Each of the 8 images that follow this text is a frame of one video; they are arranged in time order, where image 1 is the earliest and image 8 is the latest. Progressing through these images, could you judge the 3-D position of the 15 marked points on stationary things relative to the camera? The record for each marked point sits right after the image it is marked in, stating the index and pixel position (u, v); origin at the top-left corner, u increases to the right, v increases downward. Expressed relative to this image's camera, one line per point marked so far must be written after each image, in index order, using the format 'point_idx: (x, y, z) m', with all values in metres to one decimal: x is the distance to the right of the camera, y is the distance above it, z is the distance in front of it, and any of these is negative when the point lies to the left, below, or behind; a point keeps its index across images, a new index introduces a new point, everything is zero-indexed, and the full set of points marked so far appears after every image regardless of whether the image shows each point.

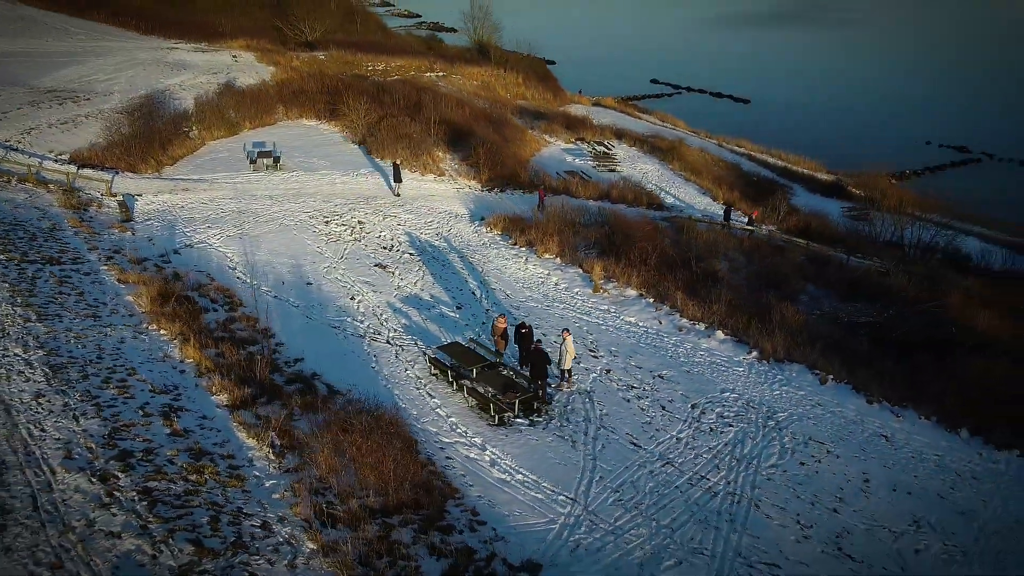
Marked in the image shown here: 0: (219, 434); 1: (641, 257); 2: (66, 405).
0: (-3.1, -1.6, +8.8) m
1: (+2.4, +0.6, +15.5) m
2: (-4.8, -1.3, +8.7) m
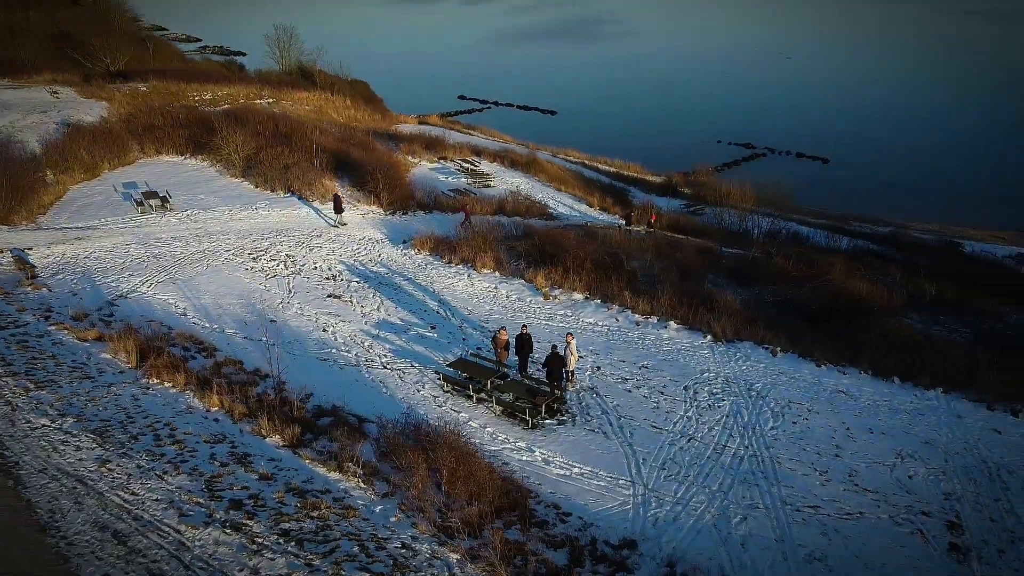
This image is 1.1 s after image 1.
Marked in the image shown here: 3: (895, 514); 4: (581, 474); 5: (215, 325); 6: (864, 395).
0: (-2.3, -2.0, +8.9) m
1: (+1.2, +0.5, +16.7) m
2: (-3.8, -1.8, +8.4) m
3: (+4.6, -2.7, +9.5) m
4: (+0.9, -2.3, +10.0) m
5: (-5.0, -0.6, +13.7) m
6: (+5.3, -1.6, +12.2) m
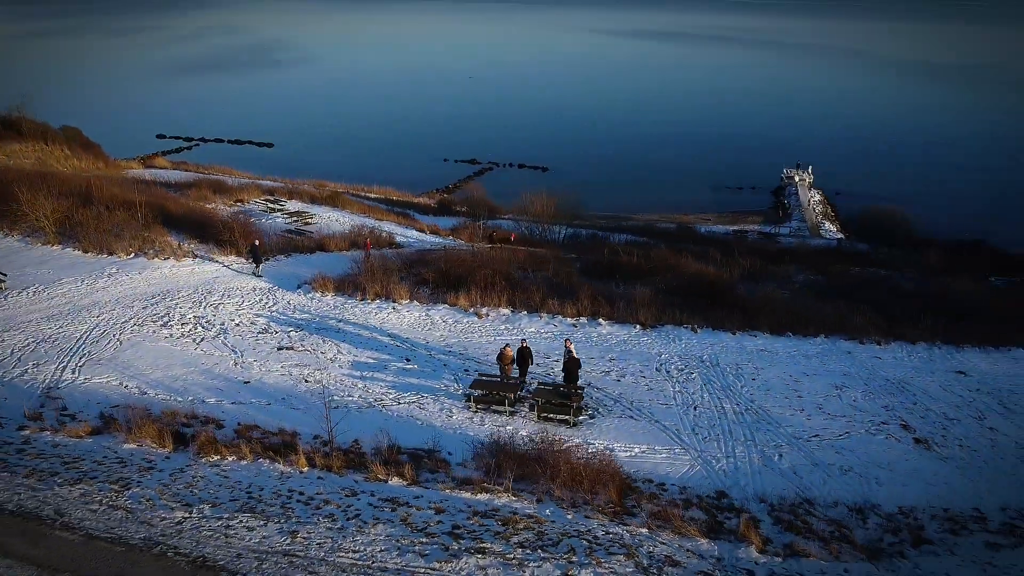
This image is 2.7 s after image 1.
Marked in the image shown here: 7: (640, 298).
0: (-0.6, -2.4, +9.4) m
1: (-0.7, +0.1, +18.0) m
2: (-1.9, -2.5, +8.3) m
3: (+5.5, -2.2, +12.5) m
4: (+1.9, -2.3, +11.5) m
5: (-5.1, -1.7, +12.8) m
6: (+5.1, -1.2, +15.3) m
7: (+2.8, -0.2, +17.4) m
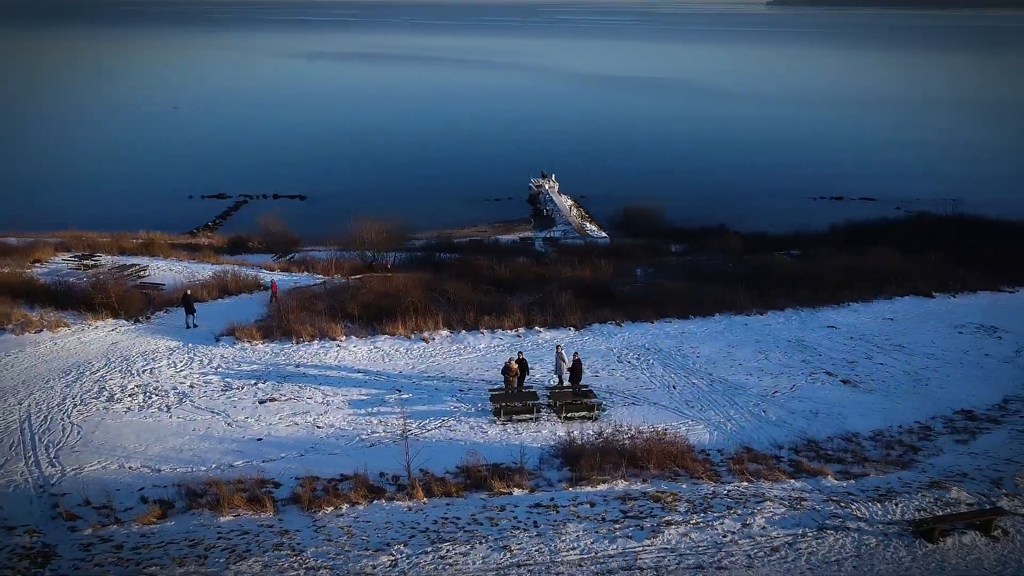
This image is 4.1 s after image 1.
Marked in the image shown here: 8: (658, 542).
0: (+1.0, -2.6, +10.4) m
1: (-2.3, -0.5, +18.4) m
2: (+0.2, -2.8, +9.0) m
3: (+5.6, -1.7, +15.4) m
4: (+2.6, -2.3, +13.3) m
5: (-4.4, -2.6, +12.1) m
6: (+4.1, -0.9, +17.9) m
7: (+1.1, -0.4, +19.1) m
8: (+1.6, -2.8, +8.8) m
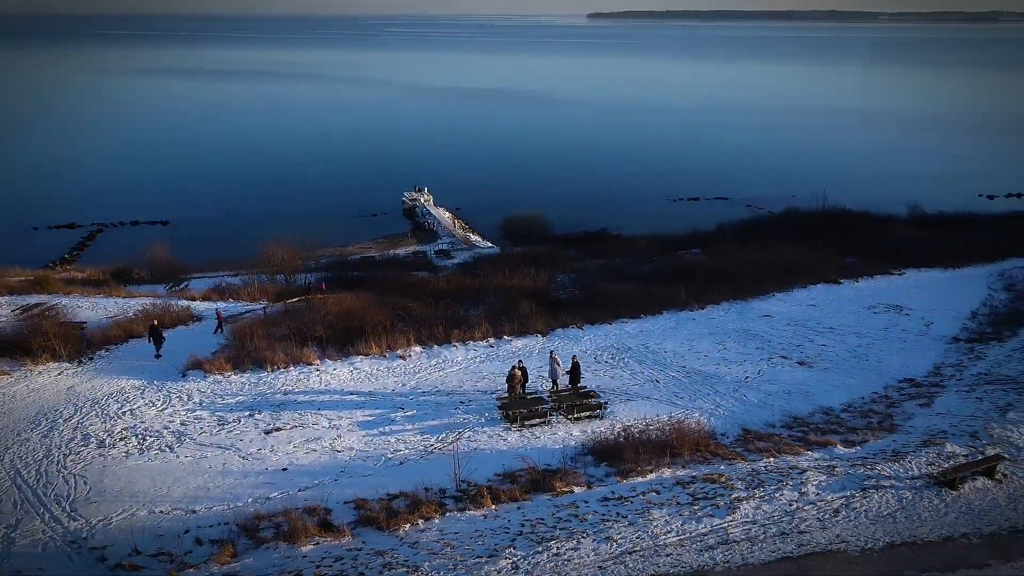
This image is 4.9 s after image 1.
0: (+1.8, -2.7, +11.2) m
1: (-3.1, -1.0, +18.4) m
2: (+1.3, -2.9, +9.6) m
3: (+5.3, -1.6, +17.0) m
4: (+2.8, -2.3, +14.3) m
5: (-3.8, -3.1, +11.8) m
6: (+3.3, -0.9, +19.1) m
7: (+0.1, -0.6, +19.7) m
8: (+2.7, -2.8, +9.7) m
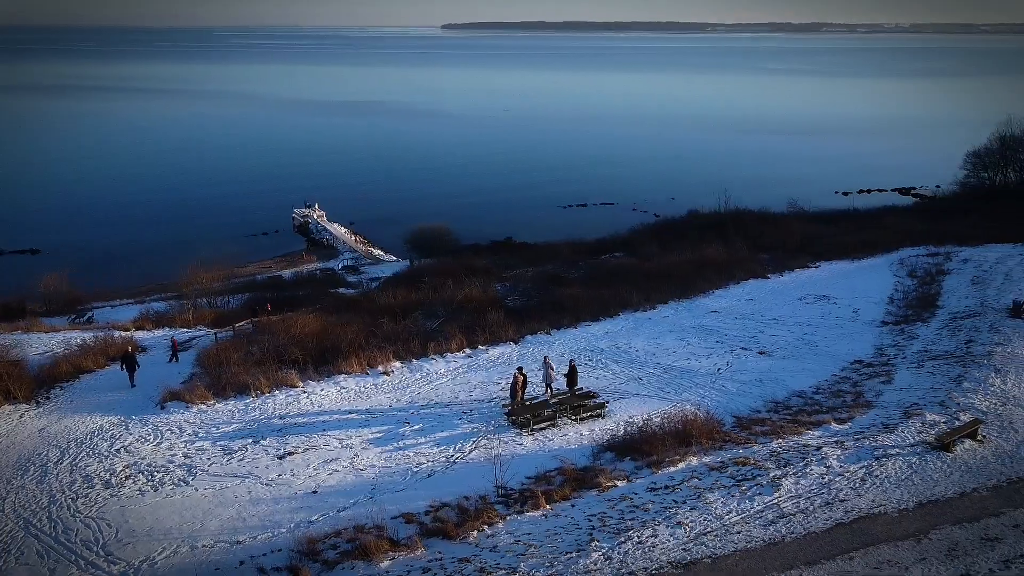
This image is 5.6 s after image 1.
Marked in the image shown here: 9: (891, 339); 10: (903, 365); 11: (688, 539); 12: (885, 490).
0: (+2.5, -2.7, +12.0) m
1: (-3.7, -1.4, +18.4) m
2: (+2.2, -2.9, +10.3) m
3: (+4.9, -1.5, +18.3) m
4: (+2.9, -2.3, +15.2) m
5: (-3.2, -3.4, +11.7) m
6: (+2.6, -1.0, +20.1) m
7: (-0.7, -0.8, +20.1) m
8: (+3.6, -2.7, +10.7) m
9: (+8.8, -1.2, +18.7) m
10: (+8.0, -1.6, +16.6) m
11: (+2.1, -3.0, +9.7) m
12: (+5.0, -2.7, +10.8) m
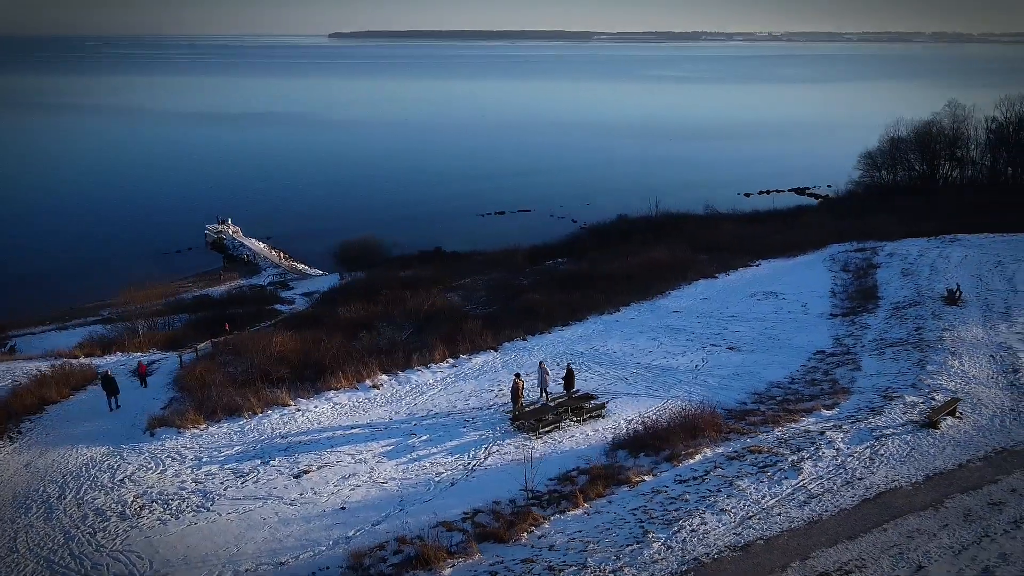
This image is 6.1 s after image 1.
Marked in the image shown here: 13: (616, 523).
0: (+2.9, -2.7, +12.6) m
1: (-4.0, -1.7, +18.2) m
2: (+2.9, -2.9, +11.0) m
3: (+4.5, -1.5, +19.2) m
4: (+2.9, -2.4, +15.9) m
5: (-2.6, -3.6, +11.6) m
6: (+1.9, -1.1, +20.7) m
7: (-1.3, -1.1, +20.4) m
8: (+4.2, -2.7, +11.5) m
9: (+8.3, -1.0, +20.1) m
10: (+7.8, -1.4, +17.9) m
11: (+2.8, -3.0, +10.3) m
12: (+5.5, -2.6, +11.7) m
13: (+1.4, -3.1, +10.8) m
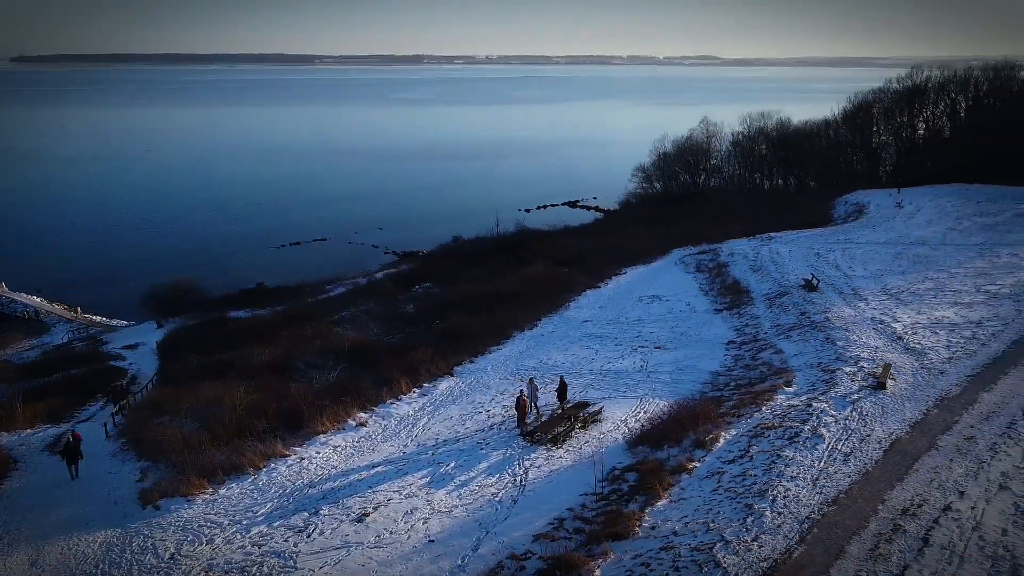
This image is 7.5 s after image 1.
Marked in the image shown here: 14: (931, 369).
0: (+3.9, -2.8, +14.5) m
1: (-4.5, -2.6, +17.7) m
2: (+4.3, -2.9, +12.9) m
3: (+3.3, -1.7, +21.3) m
4: (+2.8, -2.6, +17.6) m
5: (-1.0, -4.2, +11.8) m
6: (+0.3, -1.6, +21.9) m
7: (-2.6, -1.9, +20.6) m
8: (+5.4, -2.6, +13.8) m
9: (+6.5, -1.0, +23.3) m
10: (+6.8, -1.3, +21.0) m
11: (+4.5, -3.0, +12.3) m
12: (+6.6, -2.4, +14.5) m
13: (+3.0, -3.3, +12.3) m
14: (+8.9, -1.7, +17.2) m
